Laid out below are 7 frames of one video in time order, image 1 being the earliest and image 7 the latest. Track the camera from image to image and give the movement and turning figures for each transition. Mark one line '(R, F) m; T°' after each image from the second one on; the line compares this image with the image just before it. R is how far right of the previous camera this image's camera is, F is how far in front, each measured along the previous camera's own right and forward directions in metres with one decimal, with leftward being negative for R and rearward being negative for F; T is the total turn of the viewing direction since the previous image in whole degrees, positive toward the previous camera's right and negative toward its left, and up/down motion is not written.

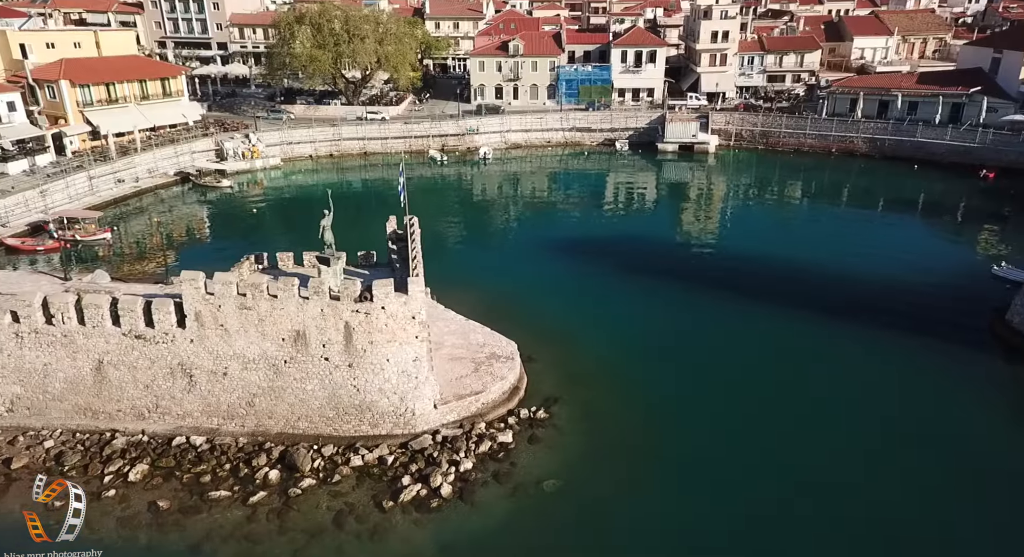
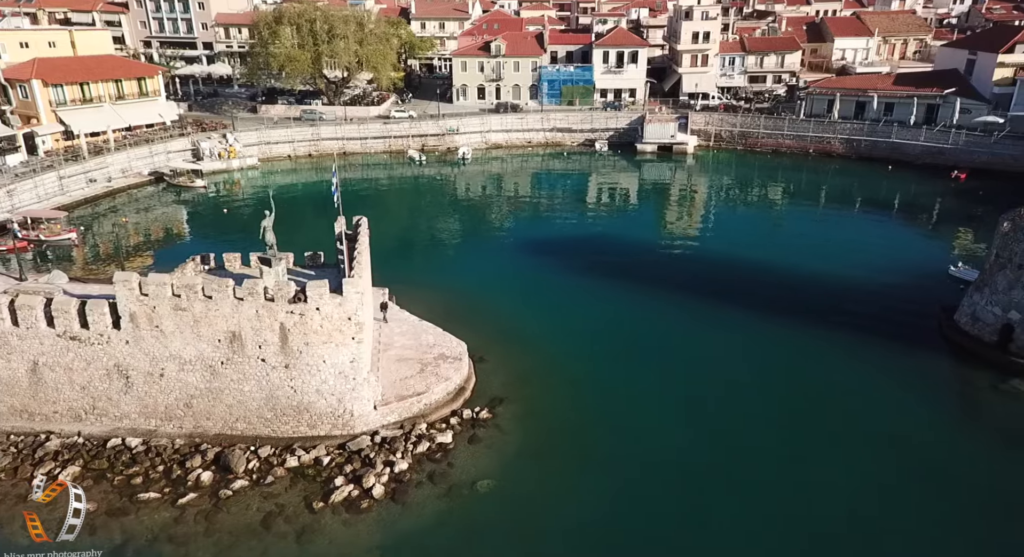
(+2.1, 0.0) m; 0°
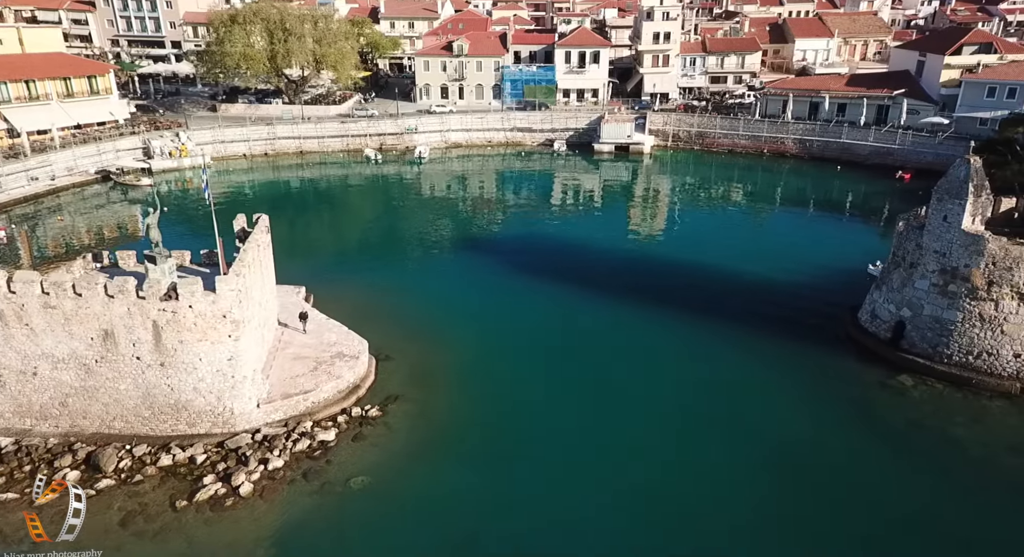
(+3.9, 0.0) m; +1°
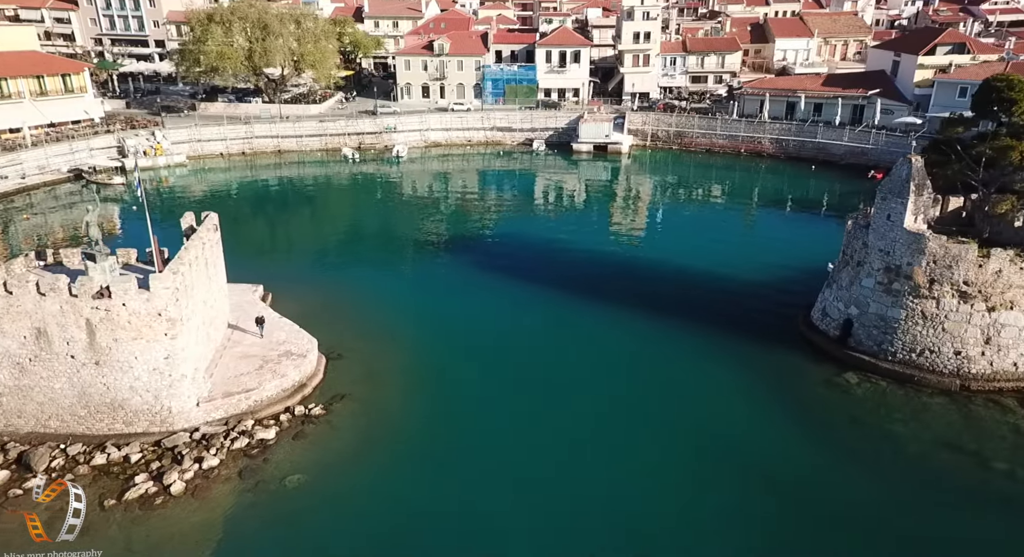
(+2.0, 0.0) m; 0°
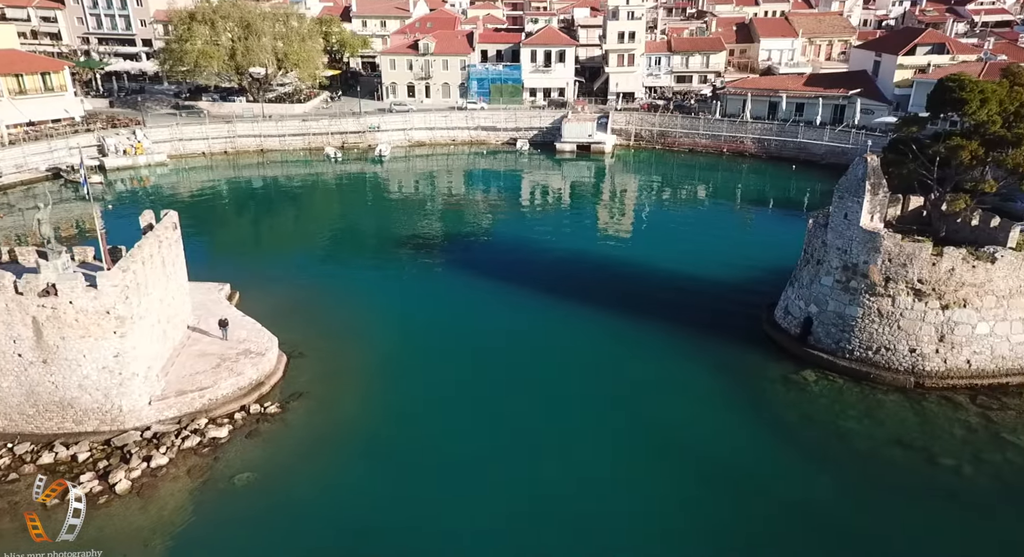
(+1.6, 0.0) m; 0°
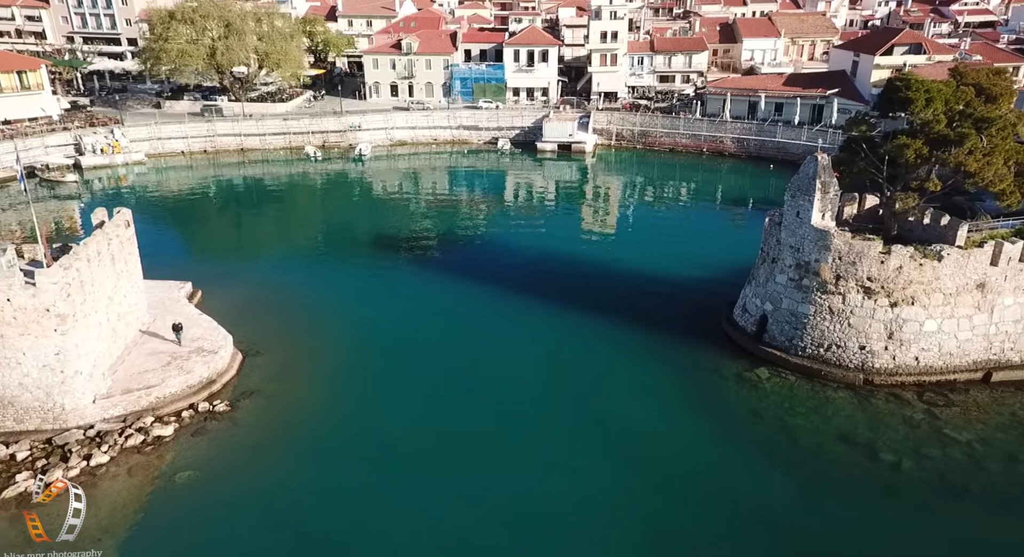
(+1.8, 0.0) m; 0°
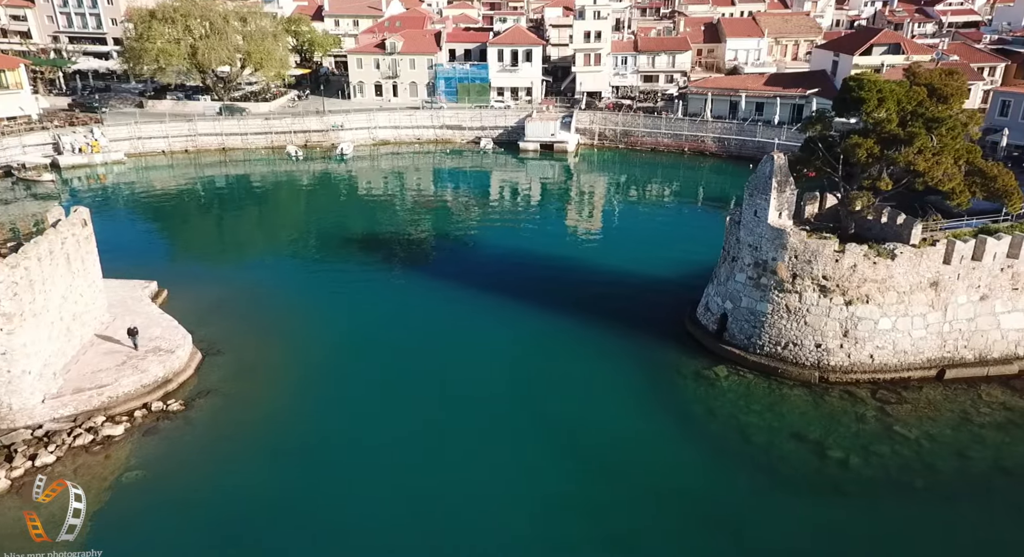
(+1.6, 0.0) m; 0°
